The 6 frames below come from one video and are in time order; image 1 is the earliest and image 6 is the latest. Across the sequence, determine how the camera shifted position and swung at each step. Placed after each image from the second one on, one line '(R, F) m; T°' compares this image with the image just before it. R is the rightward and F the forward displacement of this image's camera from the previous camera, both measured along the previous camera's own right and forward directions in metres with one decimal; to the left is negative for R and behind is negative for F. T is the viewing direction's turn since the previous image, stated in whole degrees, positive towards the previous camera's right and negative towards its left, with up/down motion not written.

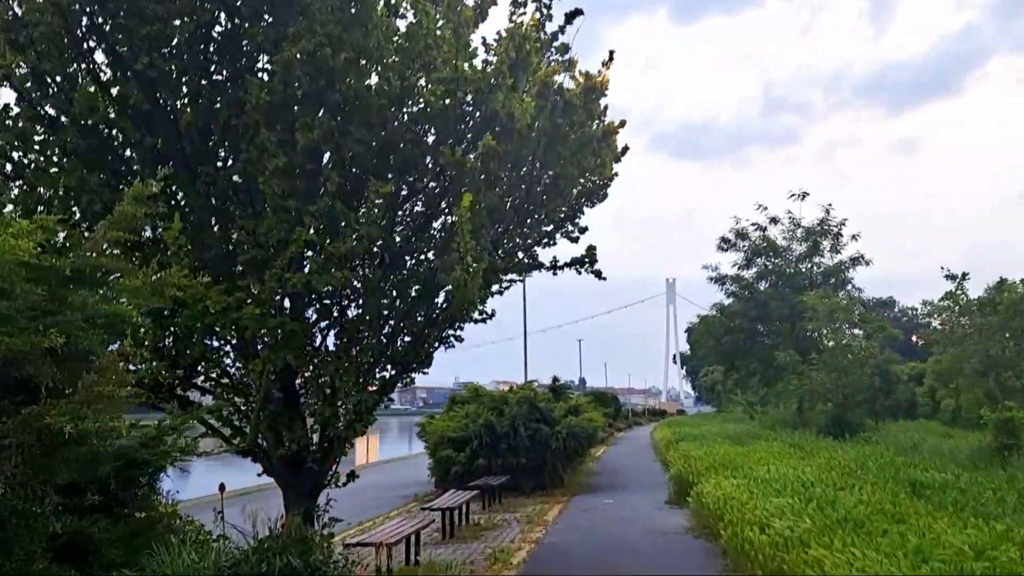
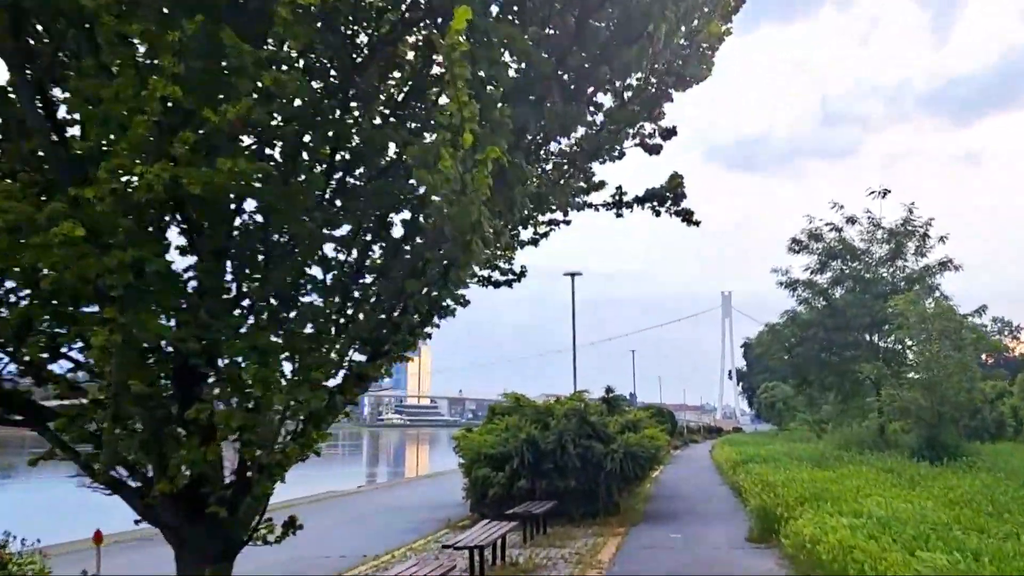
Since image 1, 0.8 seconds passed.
(0.0, +2.4) m; -3°
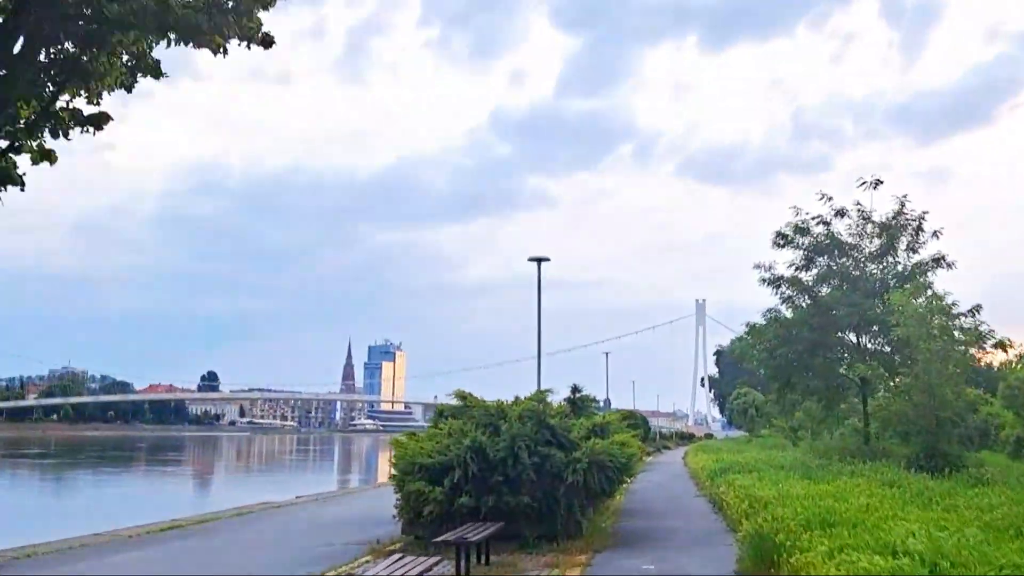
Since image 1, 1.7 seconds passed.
(+0.4, +2.5) m; +2°
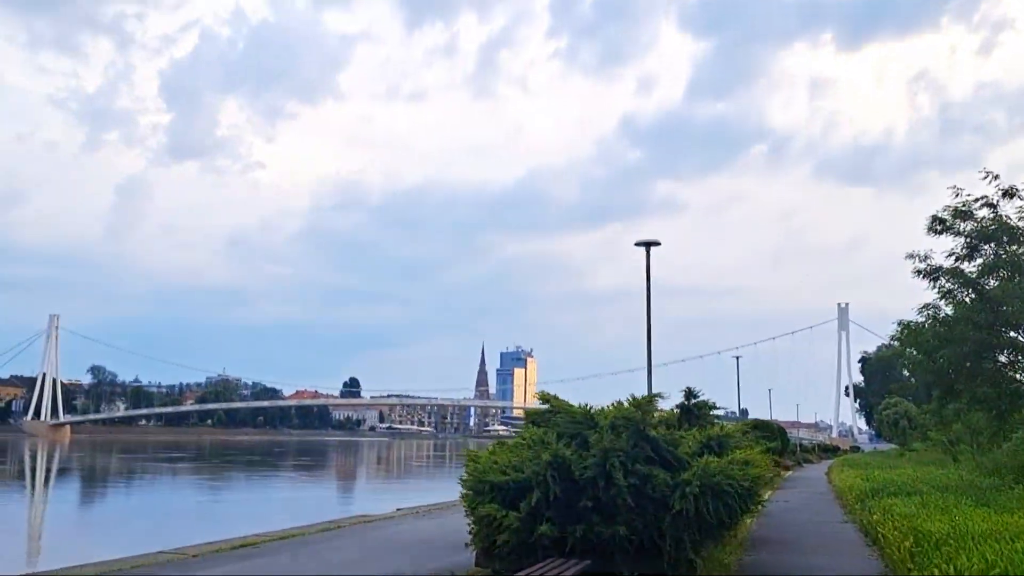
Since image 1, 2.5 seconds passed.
(+0.4, +2.4) m; -8°
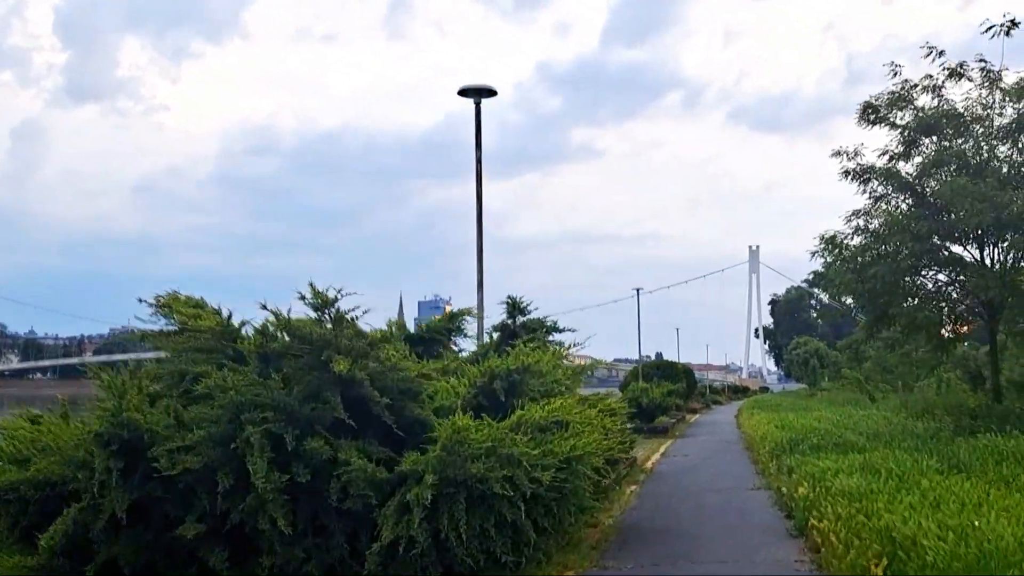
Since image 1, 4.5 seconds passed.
(+1.8, +5.3) m; +5°
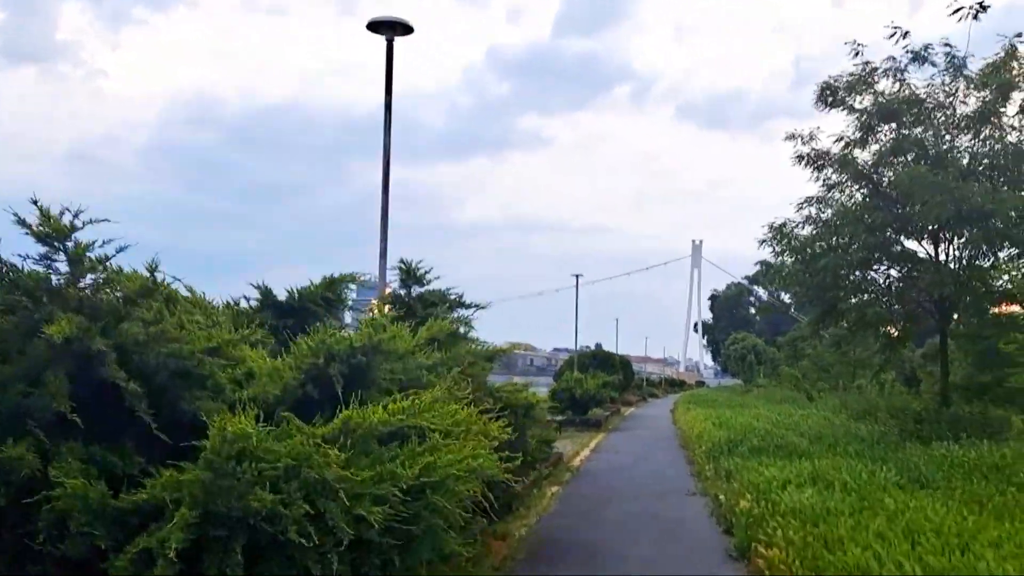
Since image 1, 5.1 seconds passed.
(+0.3, +1.5) m; +3°
